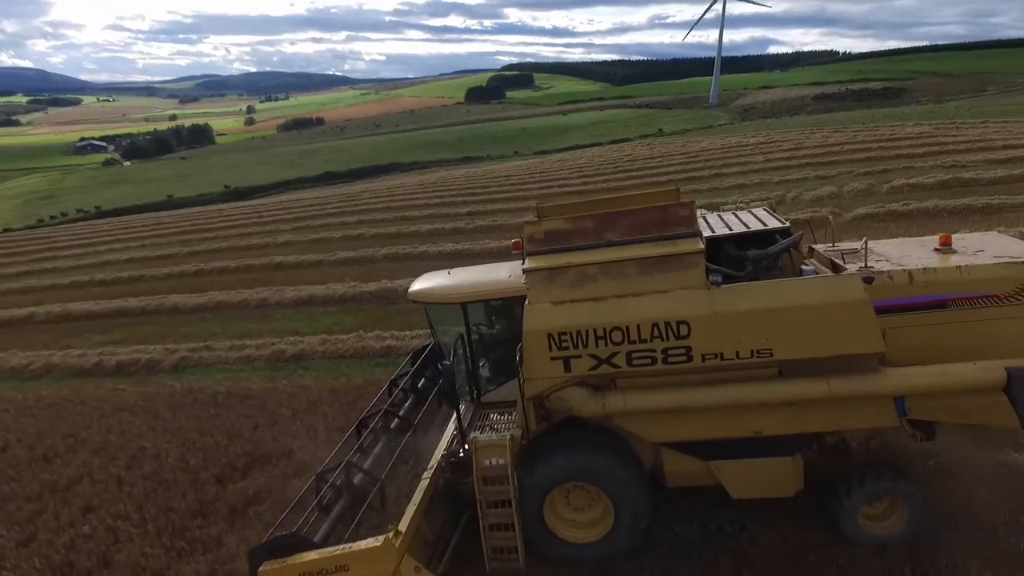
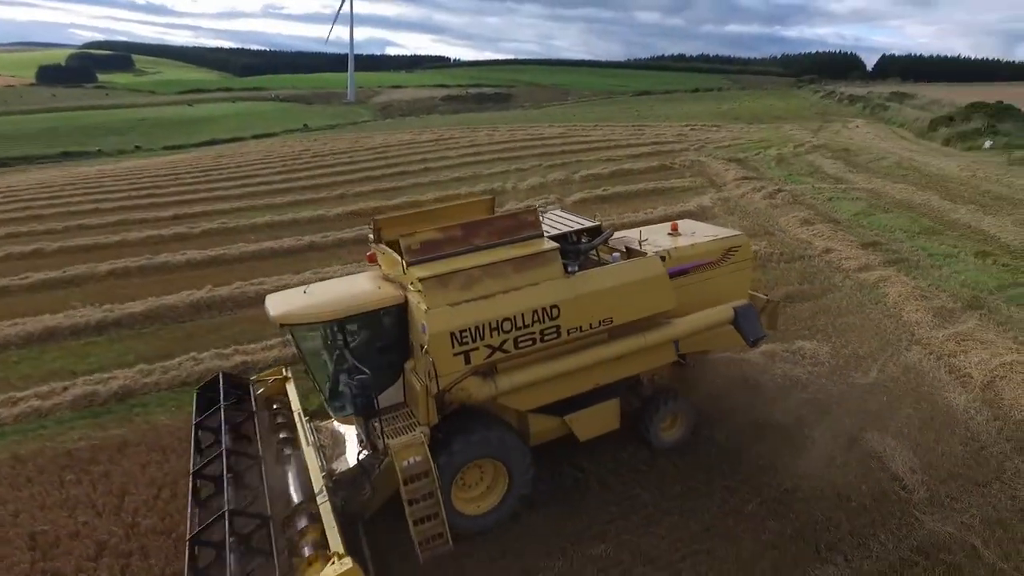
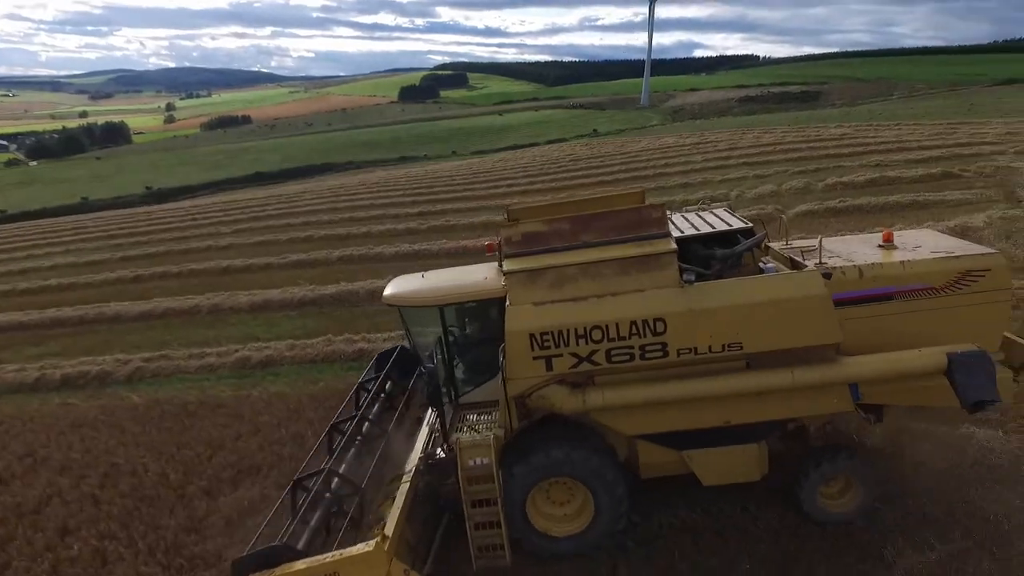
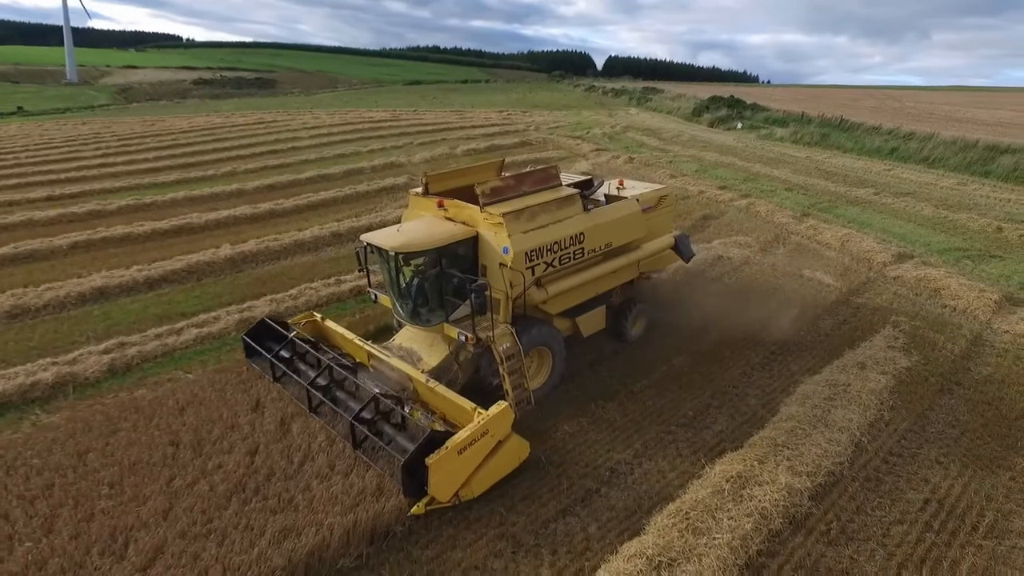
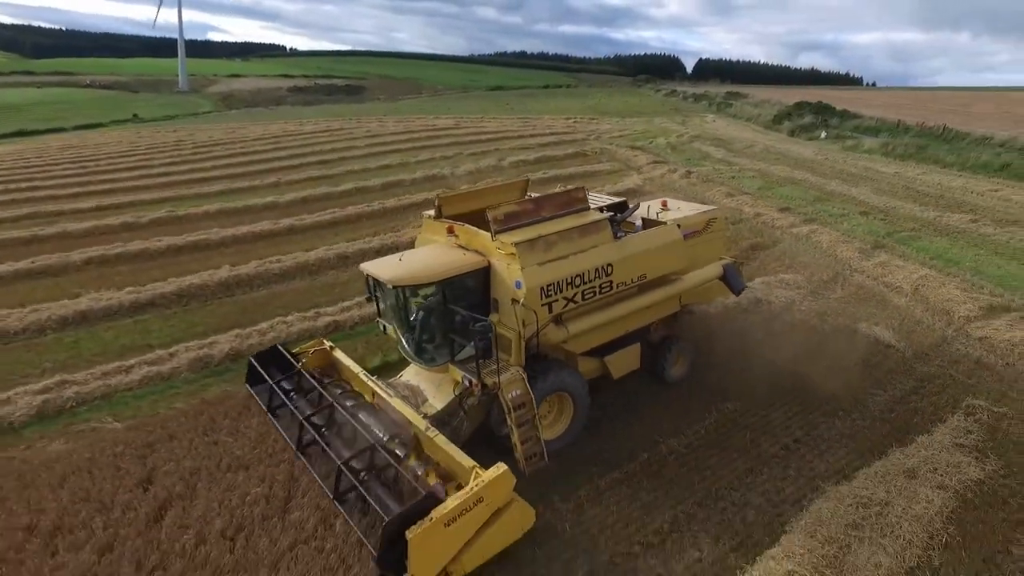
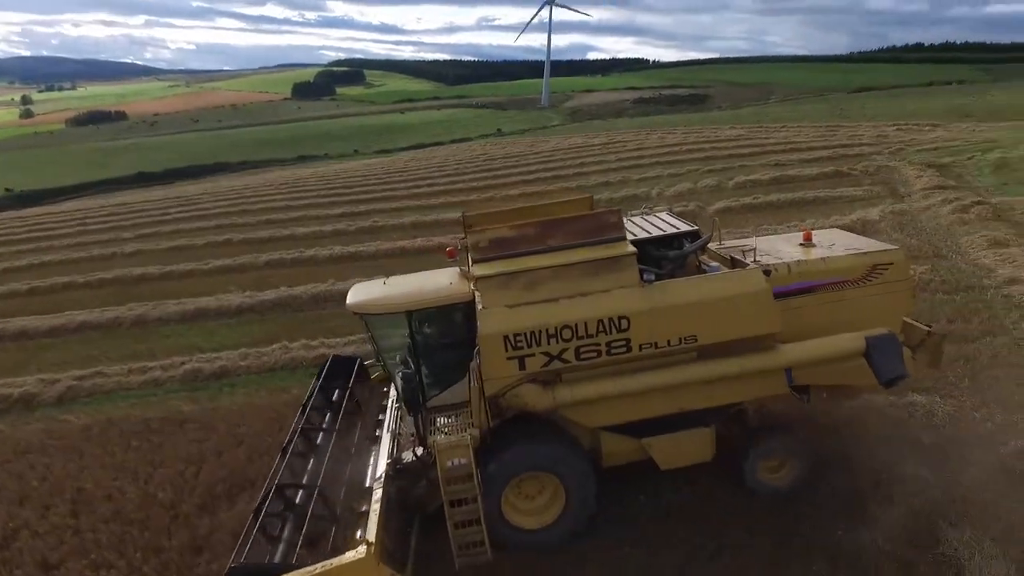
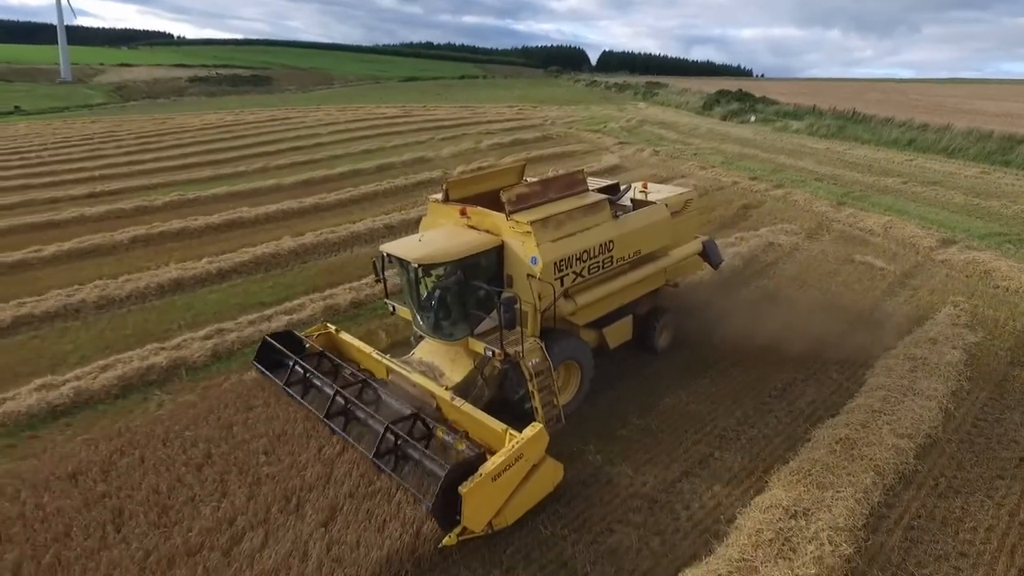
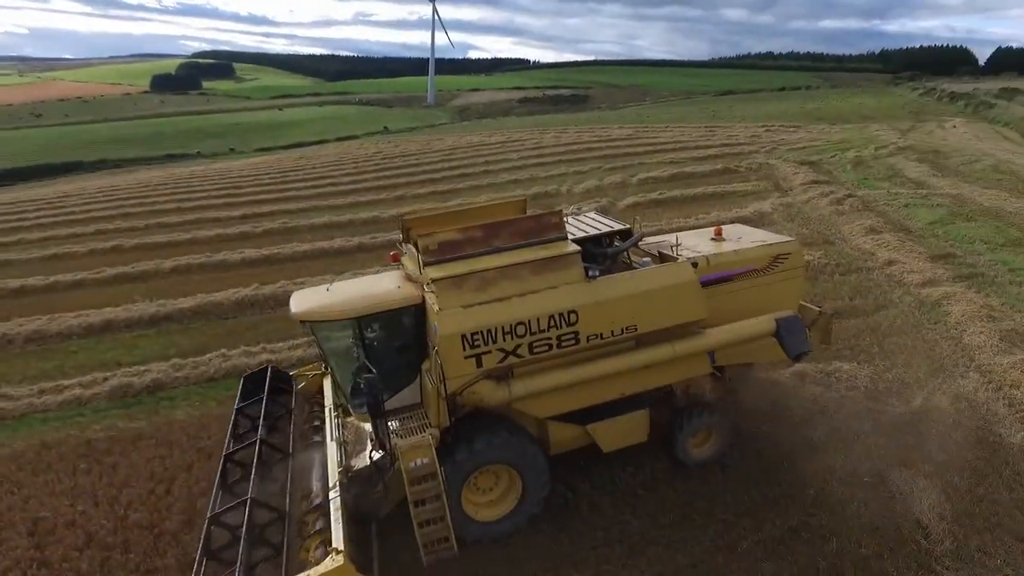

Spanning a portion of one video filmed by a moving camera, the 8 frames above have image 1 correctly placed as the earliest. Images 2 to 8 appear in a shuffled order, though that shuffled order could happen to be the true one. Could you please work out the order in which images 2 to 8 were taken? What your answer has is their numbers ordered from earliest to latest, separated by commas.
3, 6, 8, 2, 5, 4, 7
